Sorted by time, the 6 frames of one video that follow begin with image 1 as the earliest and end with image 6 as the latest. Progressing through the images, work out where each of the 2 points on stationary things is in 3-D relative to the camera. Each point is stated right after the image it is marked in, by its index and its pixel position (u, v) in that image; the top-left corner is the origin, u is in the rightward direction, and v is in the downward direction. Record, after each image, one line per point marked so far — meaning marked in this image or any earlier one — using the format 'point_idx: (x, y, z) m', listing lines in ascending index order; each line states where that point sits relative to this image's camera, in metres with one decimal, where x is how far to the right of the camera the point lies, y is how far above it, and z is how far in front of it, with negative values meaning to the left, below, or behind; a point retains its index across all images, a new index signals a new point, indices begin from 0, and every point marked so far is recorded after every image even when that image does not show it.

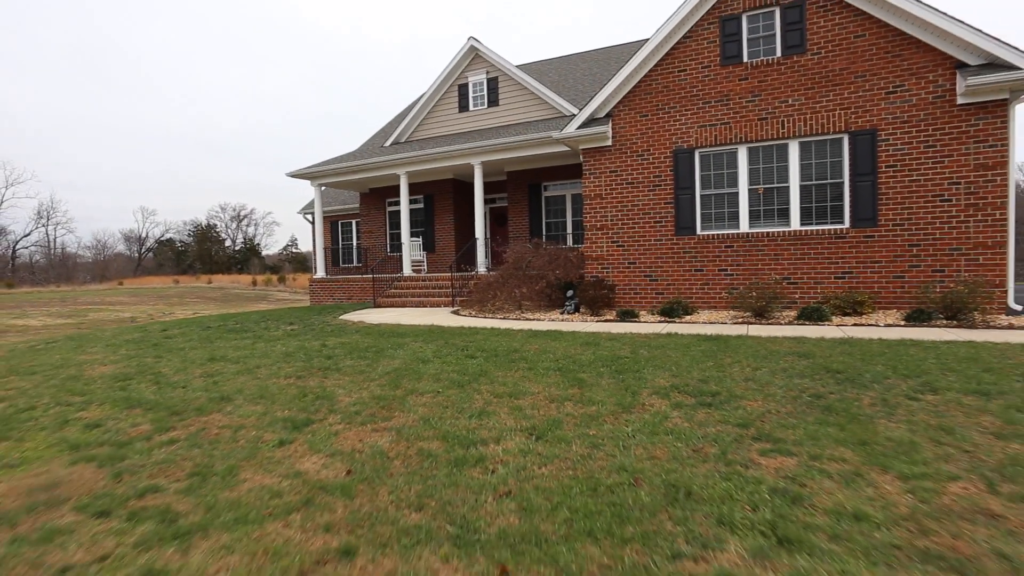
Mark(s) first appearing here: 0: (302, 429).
0: (-1.6, -1.0, +4.1) m
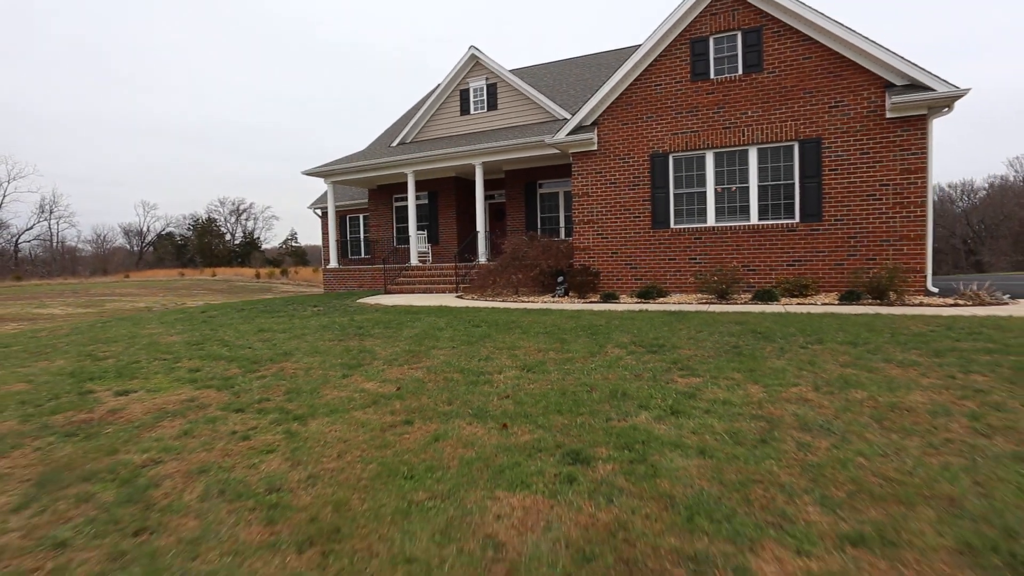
0: (-1.6, -0.8, +5.6) m
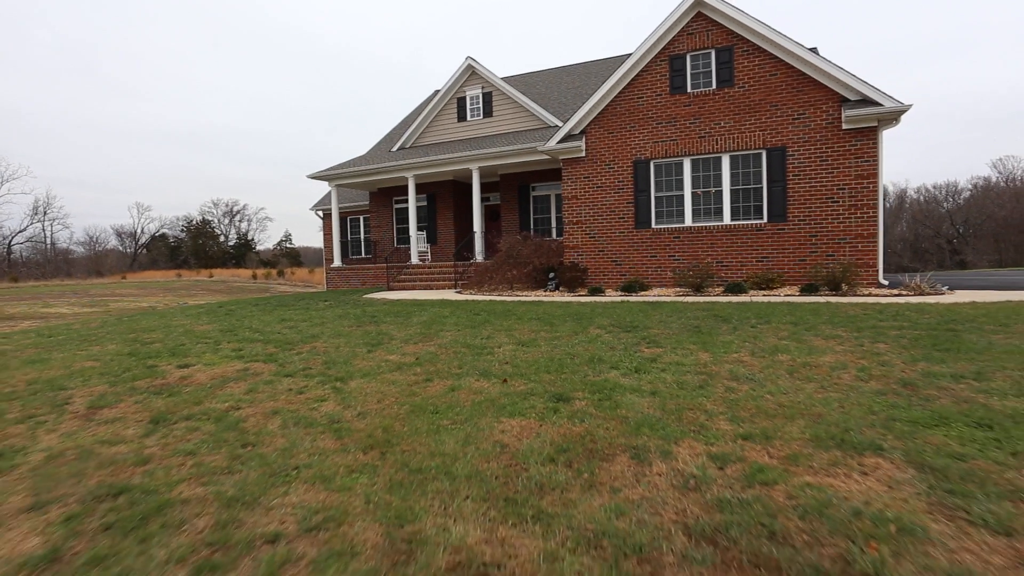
0: (-1.7, -0.7, +6.6) m
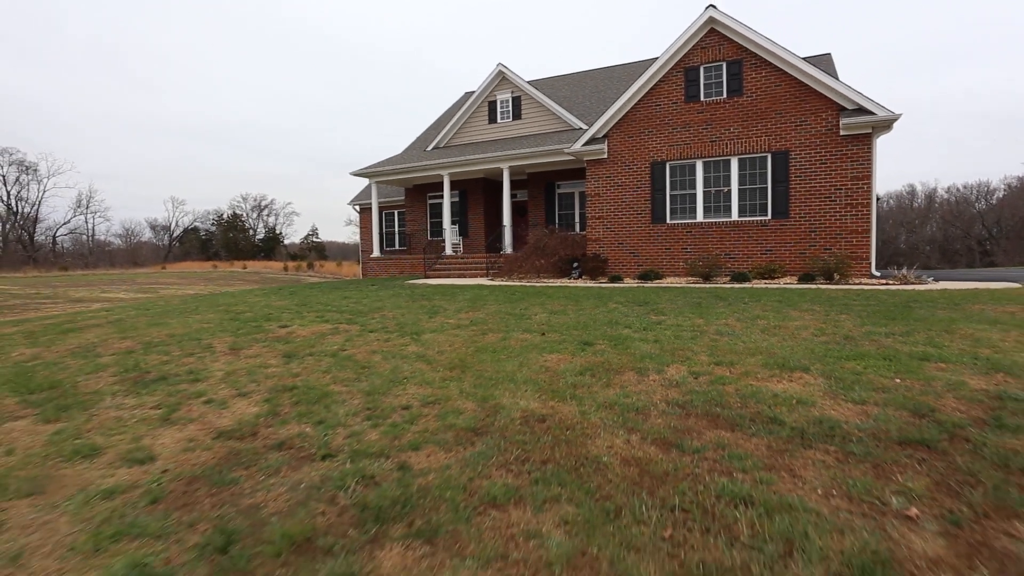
0: (-1.2, -0.4, +8.1) m
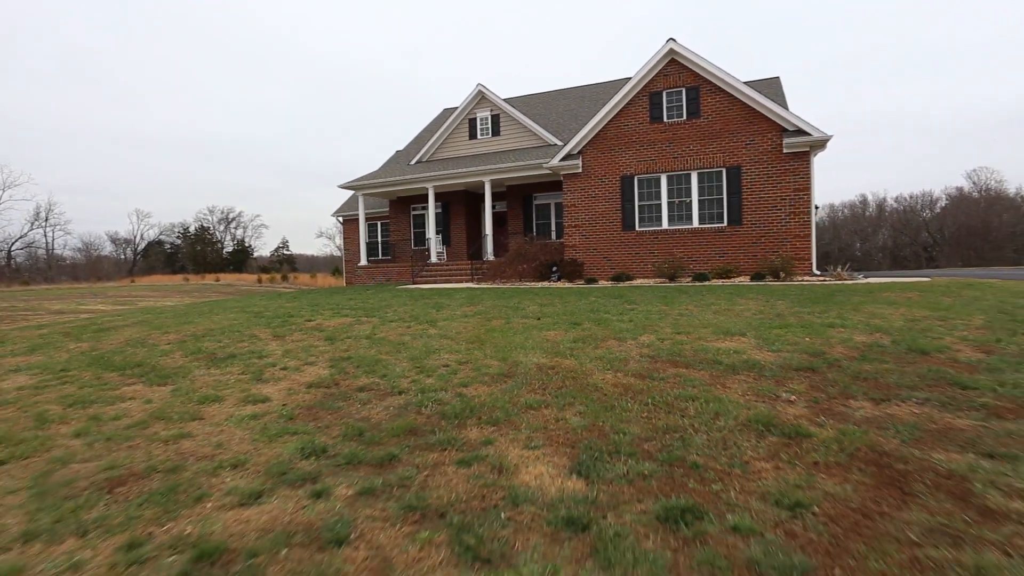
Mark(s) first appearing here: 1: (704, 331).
0: (-1.2, -0.4, +9.3) m
1: (+2.2, -0.5, +6.0) m
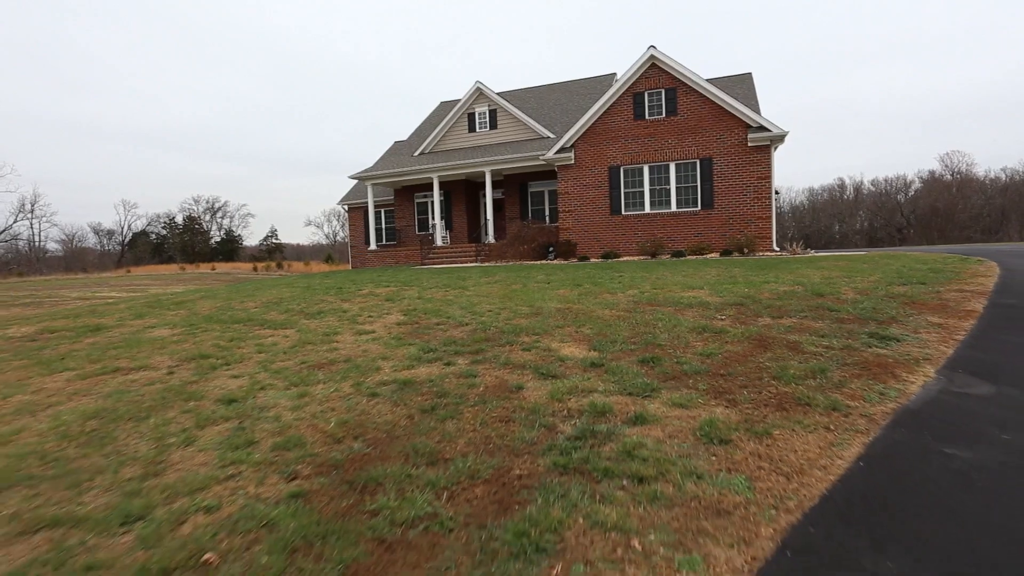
0: (-1.0, +0.2, +11.4) m
1: (+2.5, 0.0, +8.2) m
